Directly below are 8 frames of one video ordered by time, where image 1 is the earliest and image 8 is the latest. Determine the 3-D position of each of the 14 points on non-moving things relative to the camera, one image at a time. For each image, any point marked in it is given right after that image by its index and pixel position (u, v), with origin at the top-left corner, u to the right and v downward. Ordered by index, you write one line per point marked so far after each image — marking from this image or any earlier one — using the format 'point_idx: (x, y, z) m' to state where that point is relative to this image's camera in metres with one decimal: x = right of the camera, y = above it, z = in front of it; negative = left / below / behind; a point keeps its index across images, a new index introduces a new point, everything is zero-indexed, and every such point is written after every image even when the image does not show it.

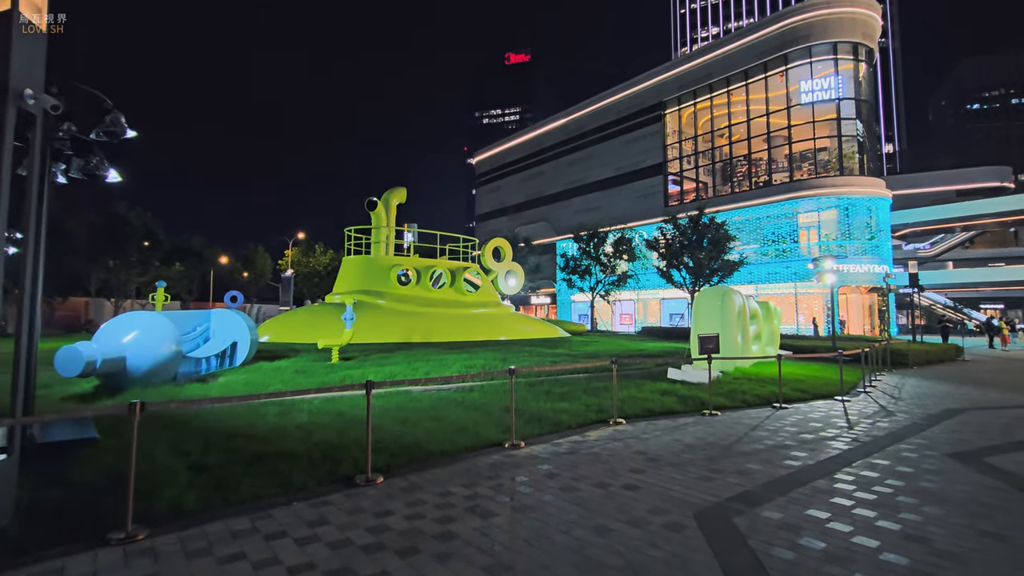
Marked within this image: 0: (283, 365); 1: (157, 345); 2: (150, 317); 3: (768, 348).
0: (-5.5, -1.9, +12.4) m
1: (-6.5, -1.0, +9.4) m
2: (-6.7, -0.5, +9.6) m
3: (+9.2, -2.2, +18.8) m
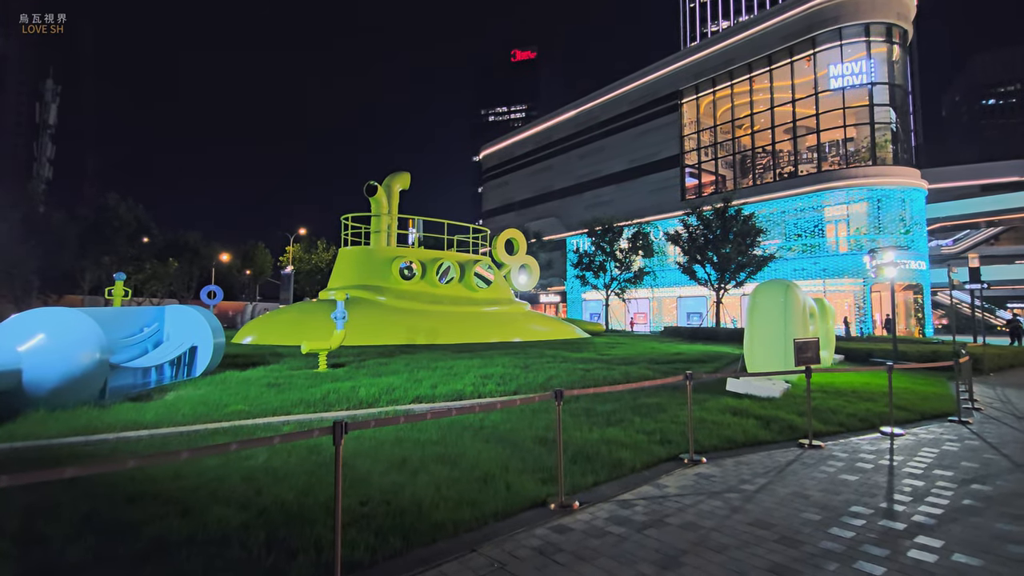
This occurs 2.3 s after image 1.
0: (-5.0, -1.7, +10.0) m
1: (-6.0, -0.8, +7.0) m
2: (-6.2, -0.4, +7.1) m
3: (+9.8, -2.0, +16.2) m
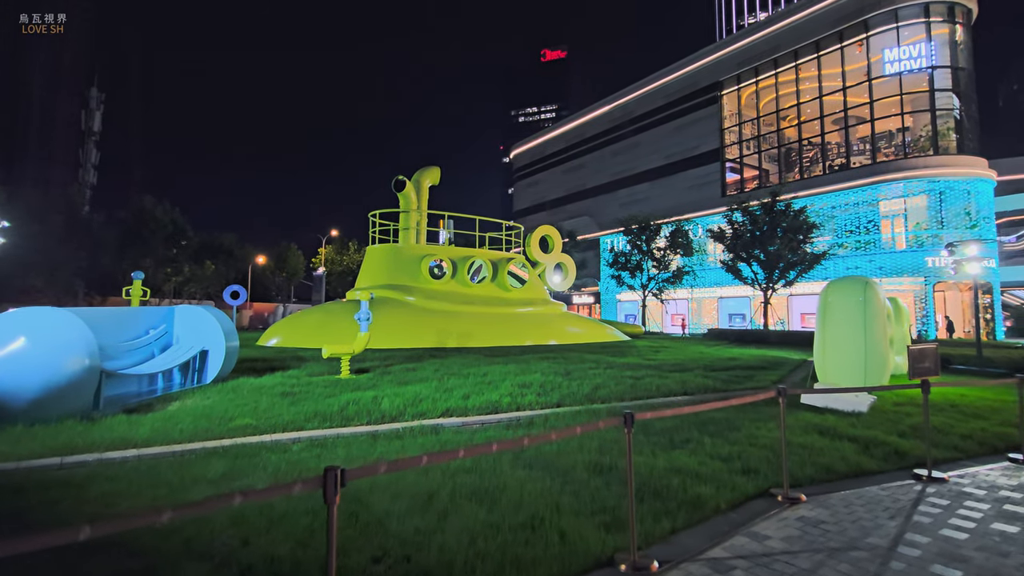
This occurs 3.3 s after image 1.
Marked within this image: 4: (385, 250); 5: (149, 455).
0: (-4.2, -1.7, +9.0) m
1: (-5.4, -0.8, +6.1) m
2: (-5.6, -0.3, +6.3) m
3: (+10.9, -2.0, +14.4) m
4: (-4.2, +1.3, +17.1) m
5: (-4.0, -1.9, +5.7) m
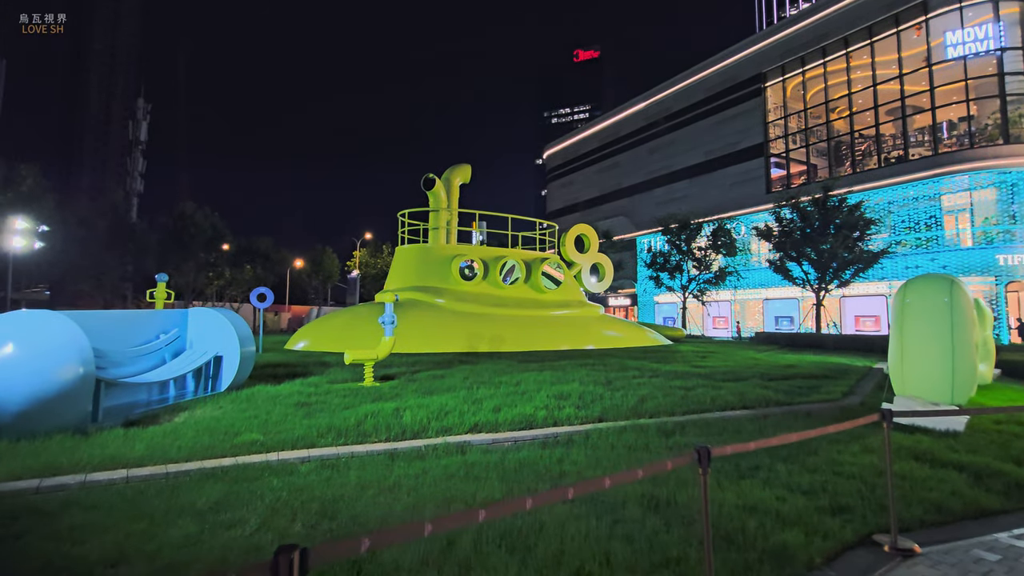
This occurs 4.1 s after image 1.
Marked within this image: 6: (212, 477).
0: (-3.7, -1.7, +8.4) m
1: (-5.0, -0.8, +5.6) m
2: (-5.2, -0.4, +5.8) m
3: (+11.8, -1.9, +12.8) m
4: (-3.1, +1.2, +16.4) m
5: (-3.7, -1.9, +5.0) m
6: (-3.1, -1.9, +5.2) m
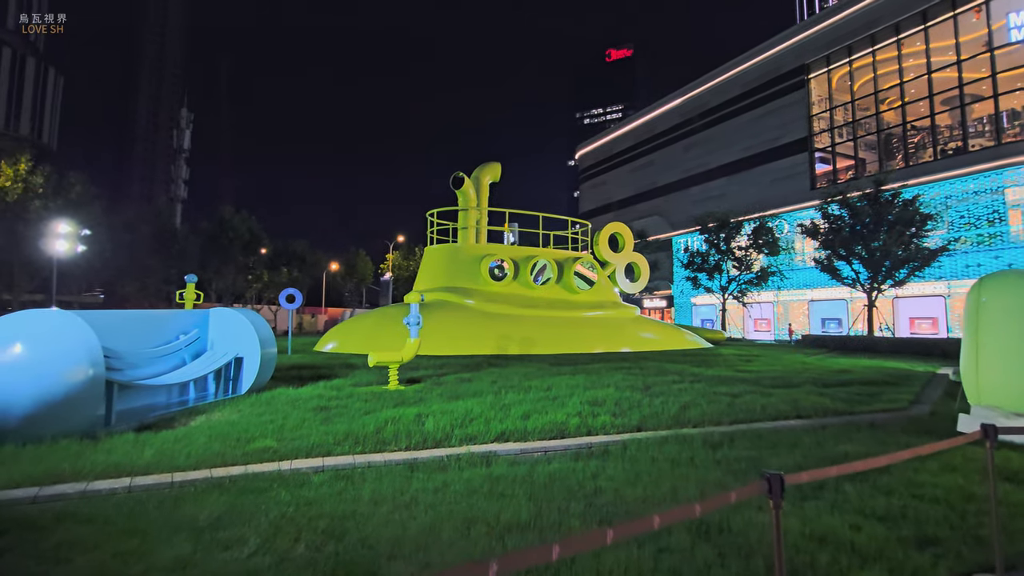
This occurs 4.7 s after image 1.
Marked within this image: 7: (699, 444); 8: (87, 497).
0: (-3.2, -1.7, +8.1) m
1: (-4.7, -0.8, +5.4) m
2: (-4.9, -0.3, +5.5) m
3: (+12.5, -1.9, +11.5) m
4: (-2.1, +1.2, +16.1) m
5: (-3.4, -1.8, +4.7) m
6: (-2.8, -1.9, +4.9) m
7: (+2.4, -2.0, +6.7) m
8: (-3.7, -1.8, +4.5) m
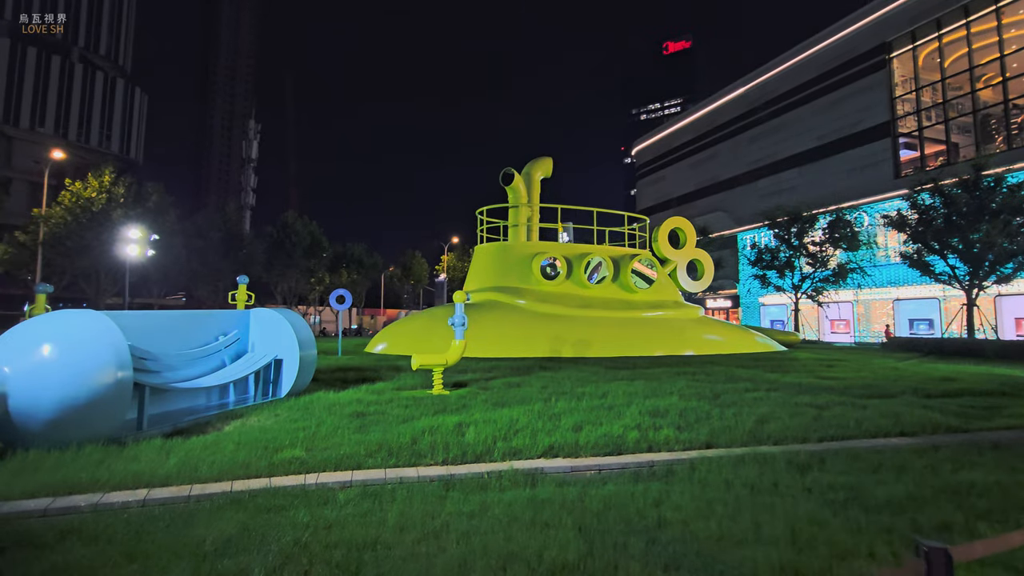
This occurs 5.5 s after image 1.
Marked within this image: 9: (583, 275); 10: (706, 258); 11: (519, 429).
0: (-2.5, -1.7, +7.7) m
1: (-4.3, -0.8, +5.1) m
2: (-4.5, -0.3, +5.4) m
3: (+13.5, -1.8, +9.3) m
4: (-0.6, +1.2, +15.5) m
5: (-3.0, -1.8, +4.4) m
6: (-2.4, -1.9, +4.5) m
7: (+3.0, -2.0, +5.7) m
8: (-3.4, -1.8, +4.2) m
9: (+2.1, +0.4, +14.9) m
10: (+6.0, +1.0, +15.7) m
11: (+0.1, -1.8, +6.6) m
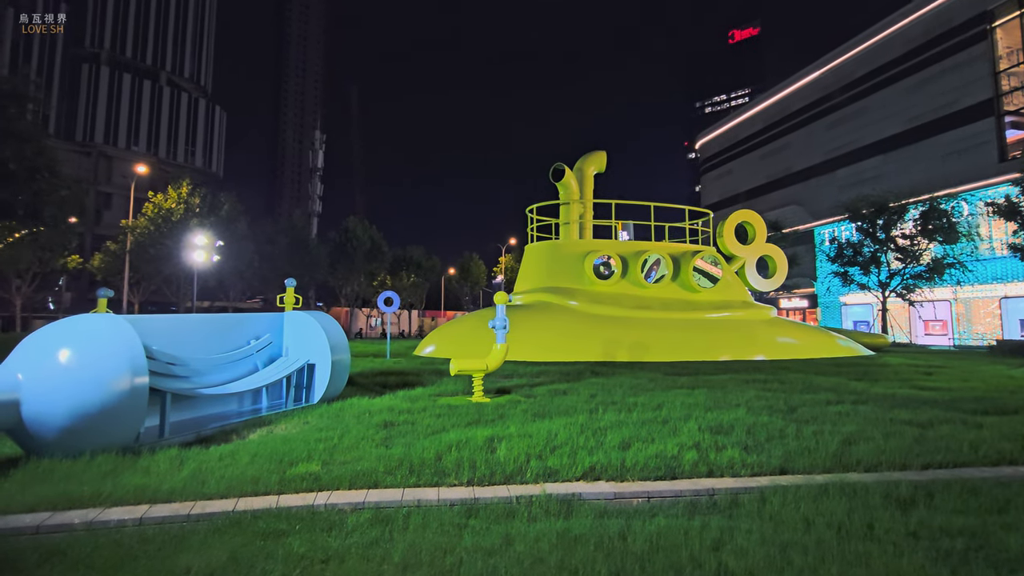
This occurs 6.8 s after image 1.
0: (-1.9, -1.7, +7.3) m
1: (-4.0, -0.8, +5.0) m
2: (-4.2, -0.4, +5.2) m
3: (+14.2, -1.6, +7.0) m
4: (+0.9, +1.2, +14.8) m
5: (-2.8, -1.8, +4.1) m
6: (-2.2, -1.9, +4.1) m
7: (+3.3, -1.9, +4.7) m
8: (-3.2, -1.8, +3.9) m
9: (+3.4, +0.4, +13.9) m
10: (+7.4, +1.0, +14.3) m
11: (+0.5, -1.8, +5.9) m
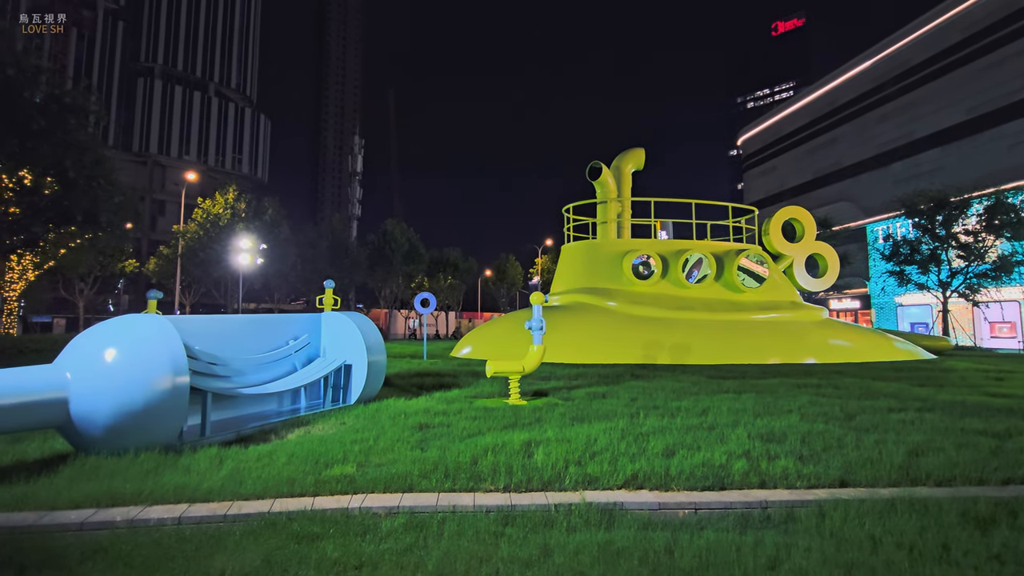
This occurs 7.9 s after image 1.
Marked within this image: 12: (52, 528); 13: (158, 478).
0: (-1.4, -1.7, +7.2) m
1: (-3.6, -0.8, +5.1) m
2: (-3.8, -0.4, +5.3) m
3: (+14.7, -1.6, +5.8) m
4: (+1.9, +1.1, +14.5) m
5: (-2.5, -1.8, +4.1) m
6: (-1.9, -1.9, +4.0) m
7: (+3.6, -1.9, +4.2) m
8: (-2.9, -1.8, +4.0) m
9: (+4.4, +0.4, +13.4) m
10: (+8.4, +1.0, +13.5) m
11: (+1.0, -1.8, +5.7) m
12: (-3.4, -1.8, +3.8) m
13: (-3.2, -1.7, +4.7) m
